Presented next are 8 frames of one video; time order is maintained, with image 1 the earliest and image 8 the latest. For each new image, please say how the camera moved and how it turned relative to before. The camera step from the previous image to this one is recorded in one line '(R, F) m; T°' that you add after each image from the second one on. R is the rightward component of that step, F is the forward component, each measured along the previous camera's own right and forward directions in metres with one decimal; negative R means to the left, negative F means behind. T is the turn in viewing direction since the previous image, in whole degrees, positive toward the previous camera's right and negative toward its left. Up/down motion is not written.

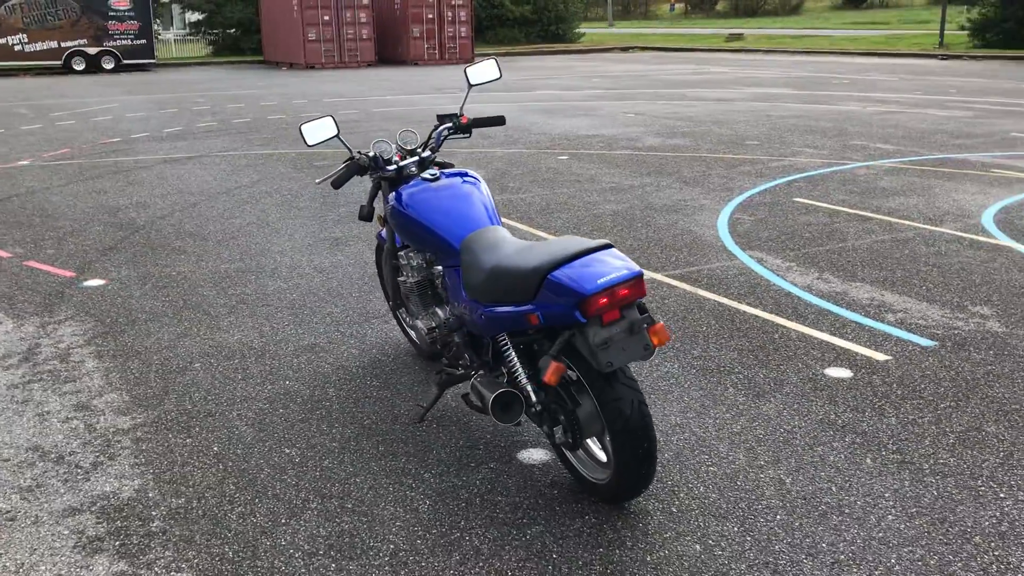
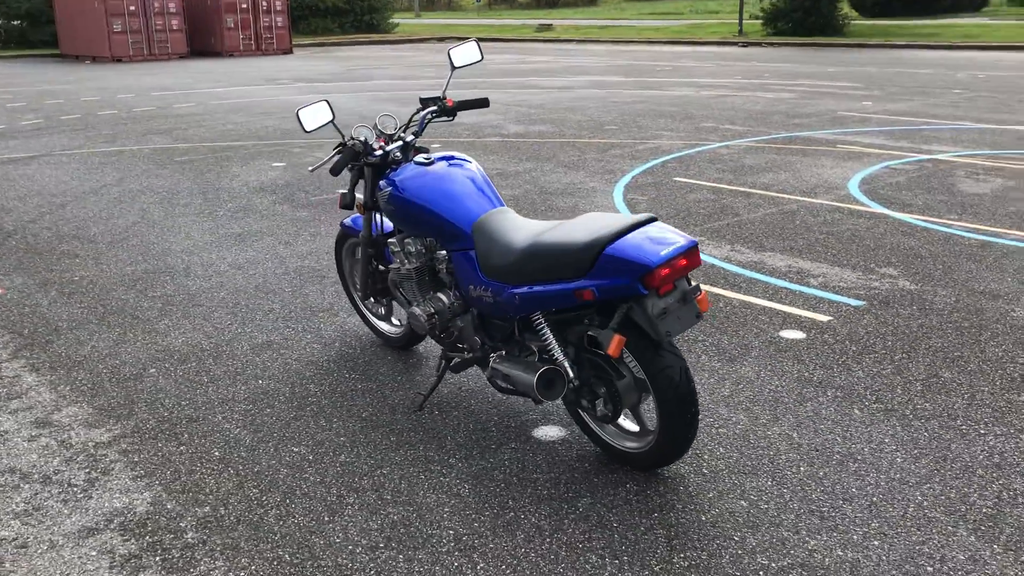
(-0.7, 0.0) m; +11°
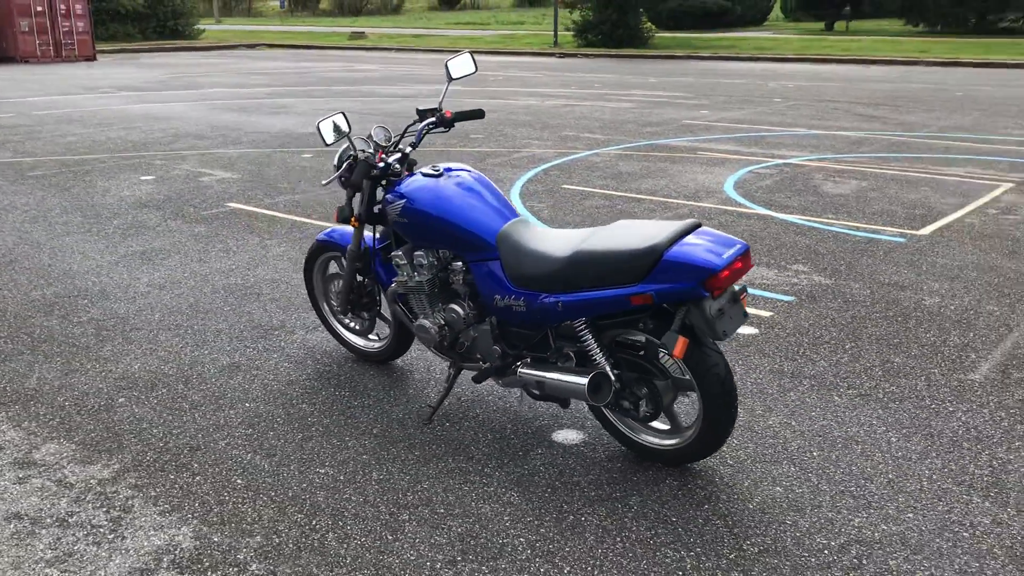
(-0.8, 0.0) m; +11°
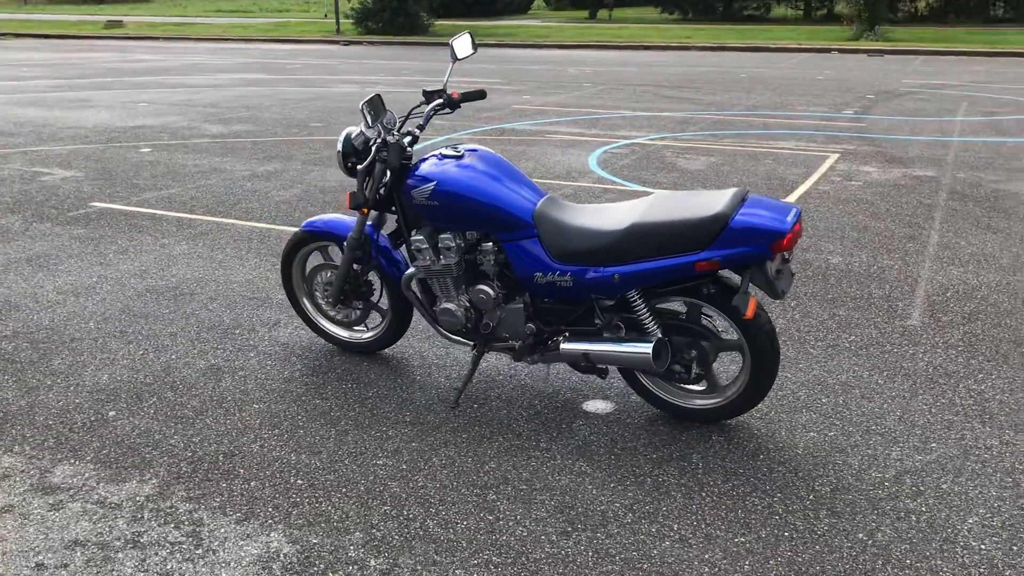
(-1.0, +0.1) m; +13°
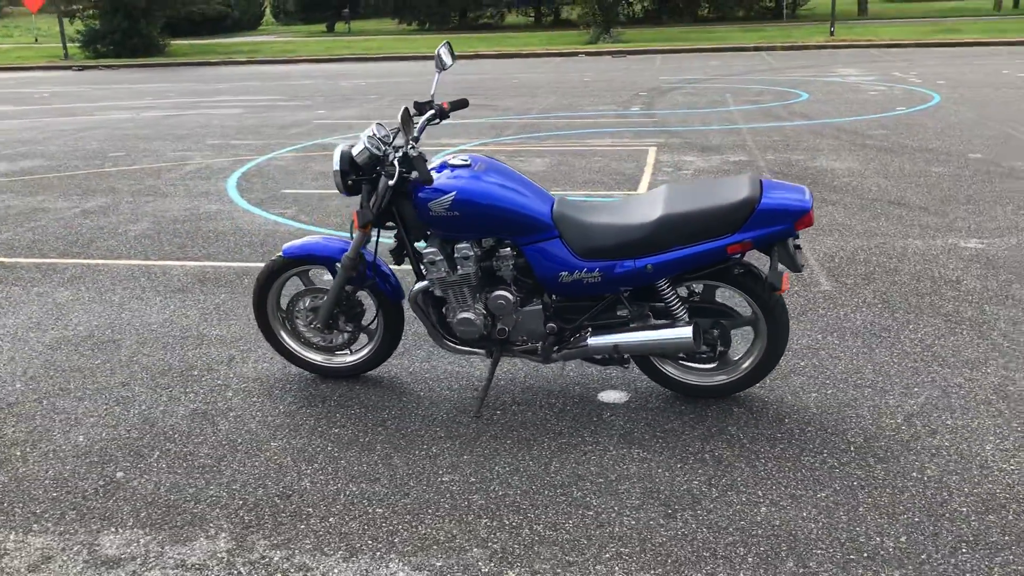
(-1.0, +0.1) m; +15°
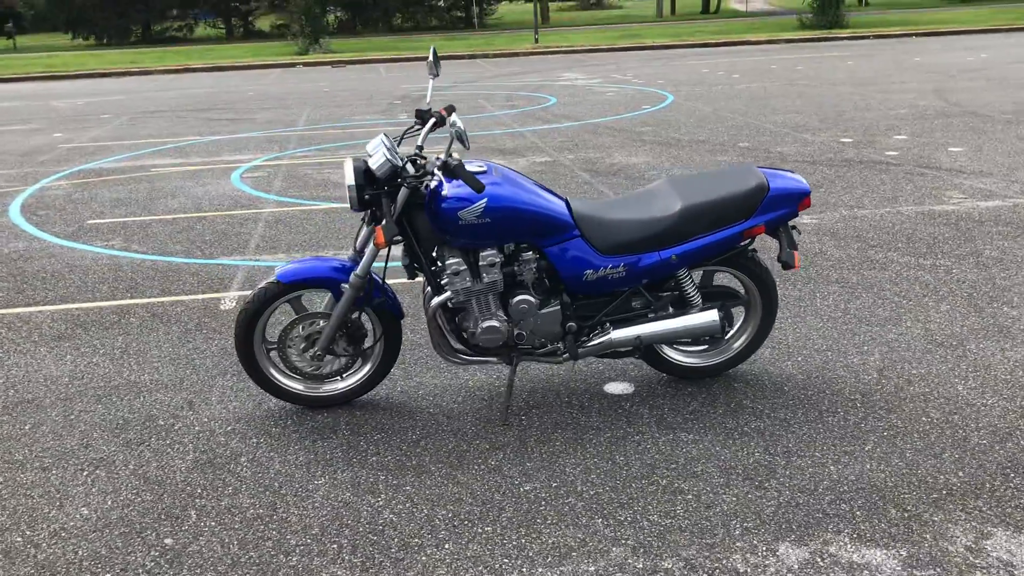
(-1.2, +0.2) m; +17°
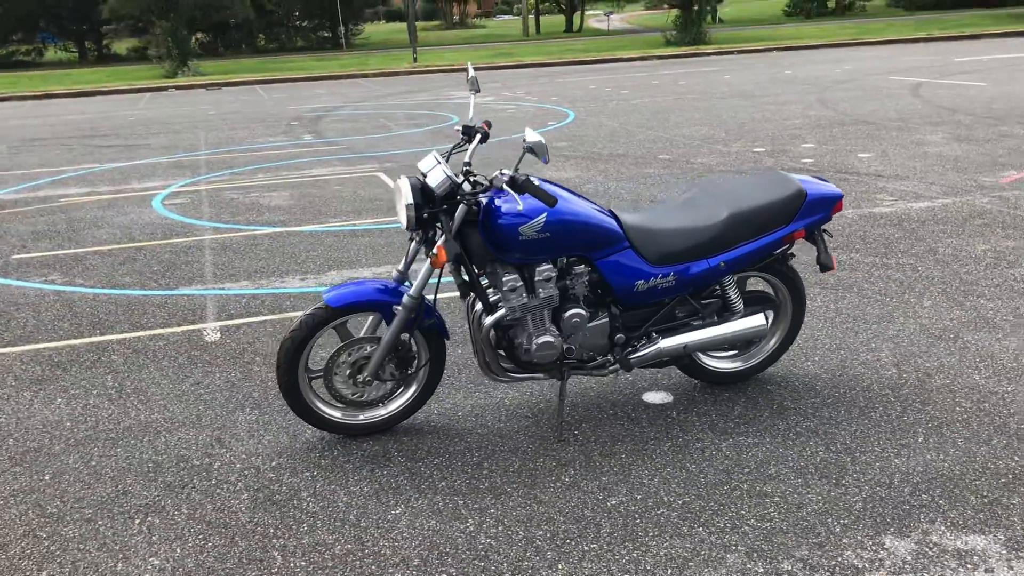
(-0.7, +0.1) m; +8°
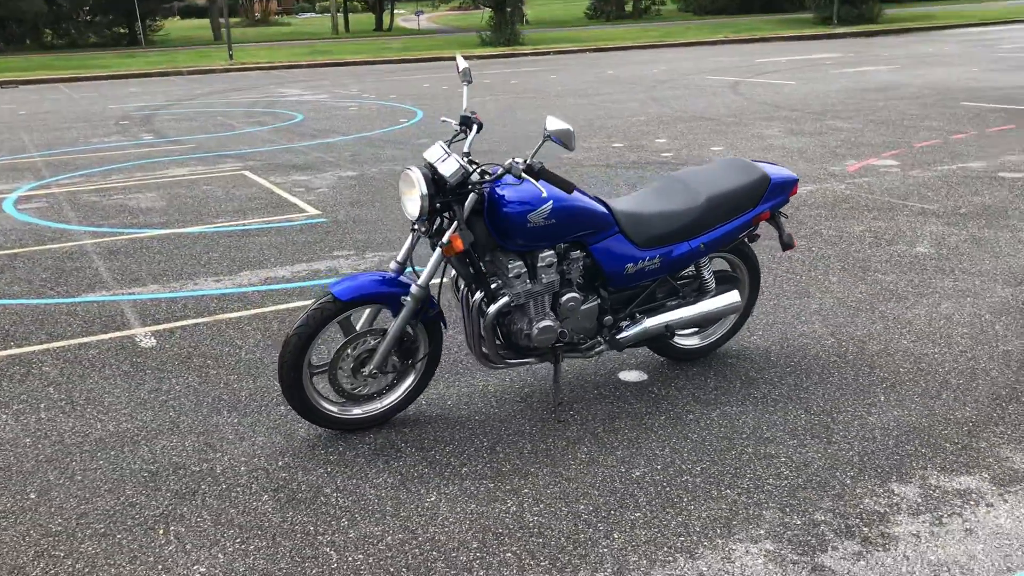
(-0.7, 0.0) m; +11°
